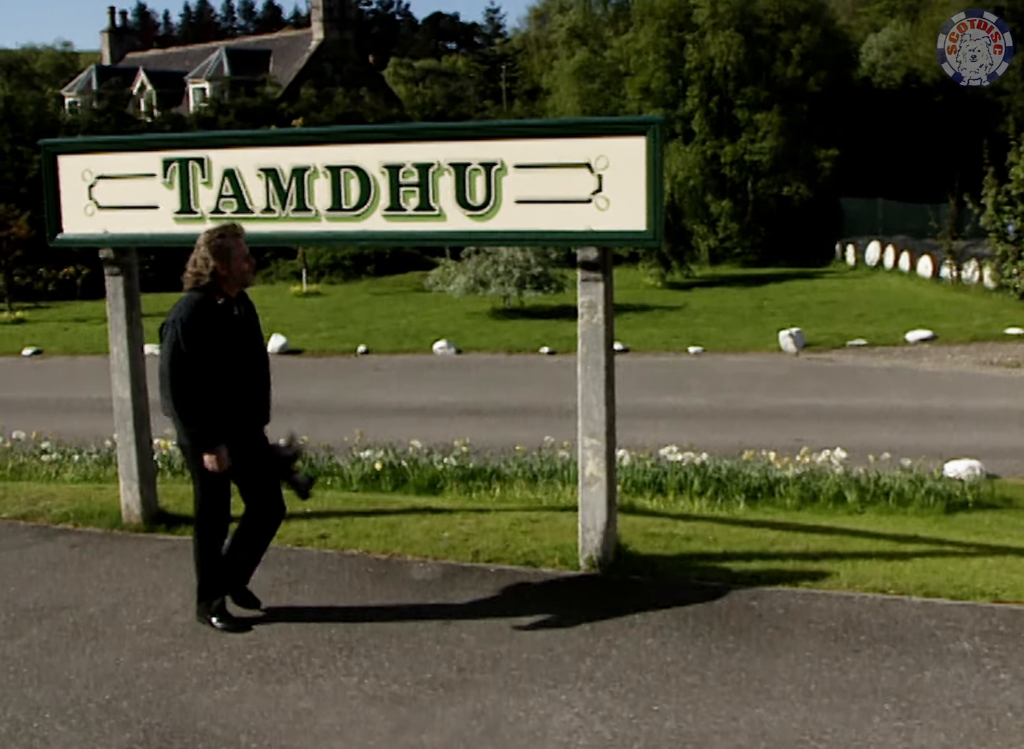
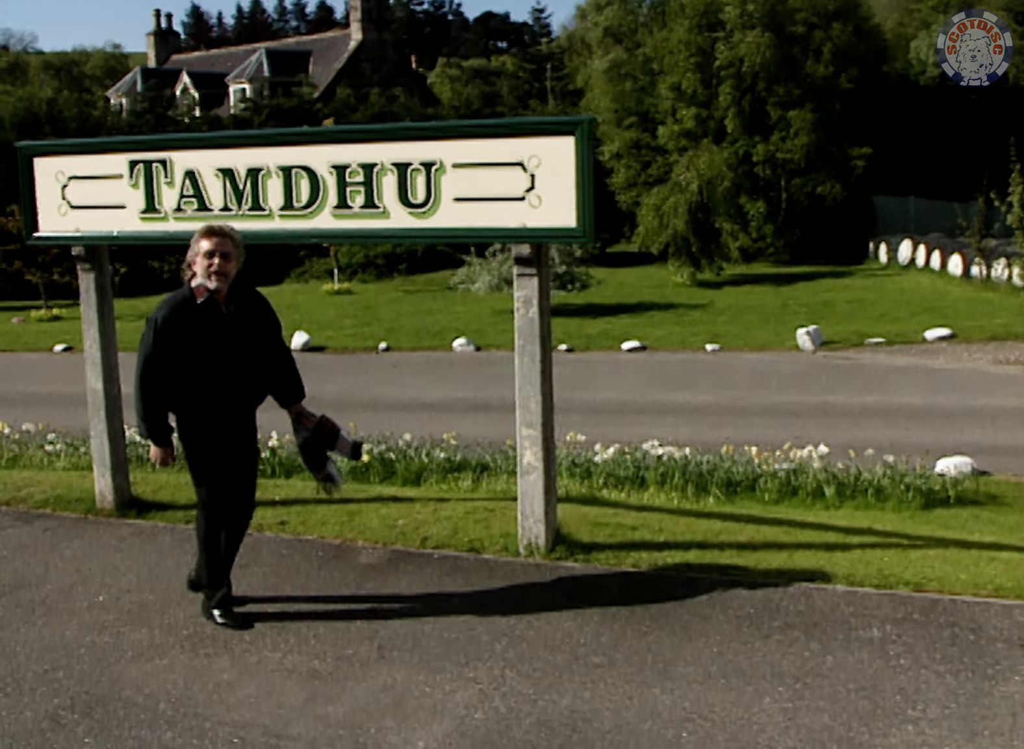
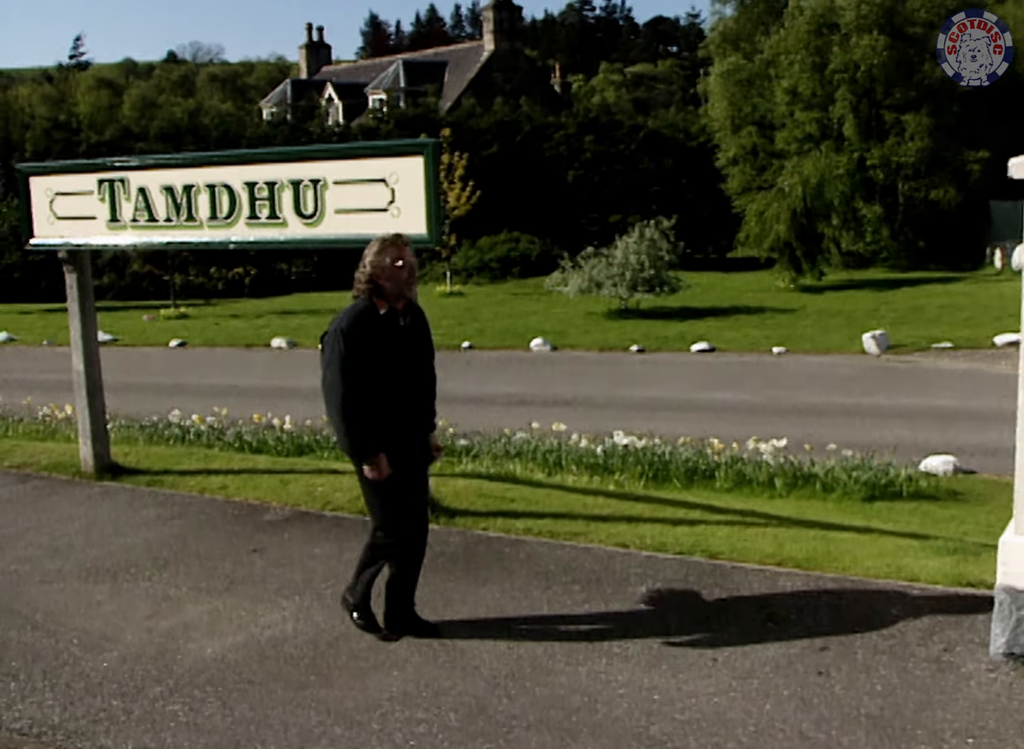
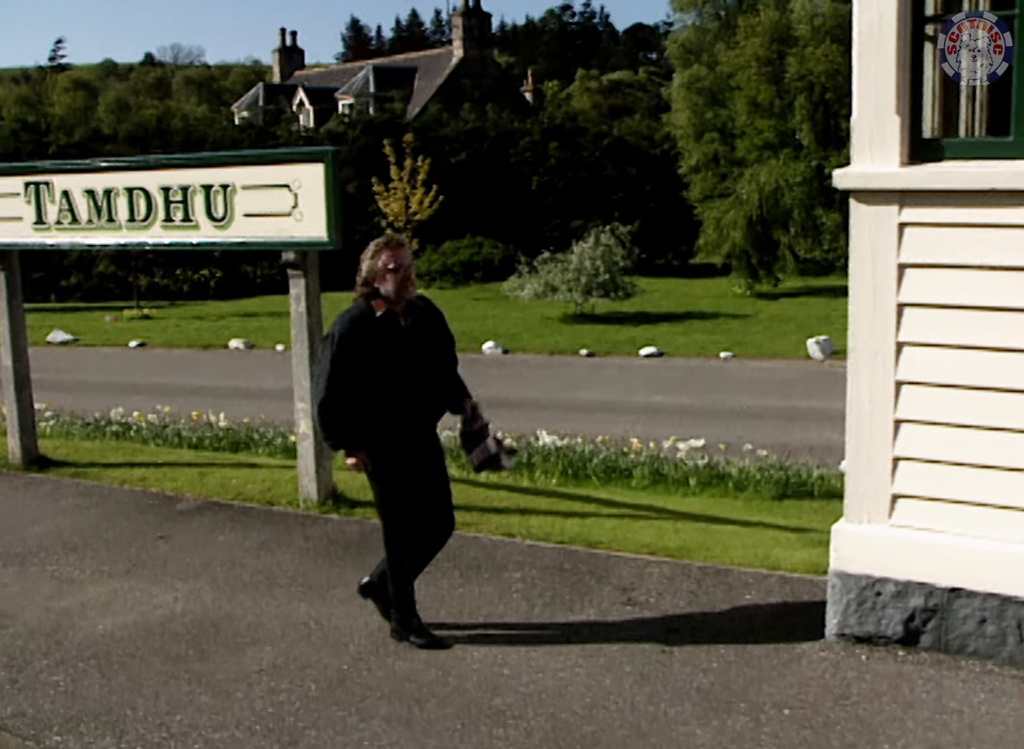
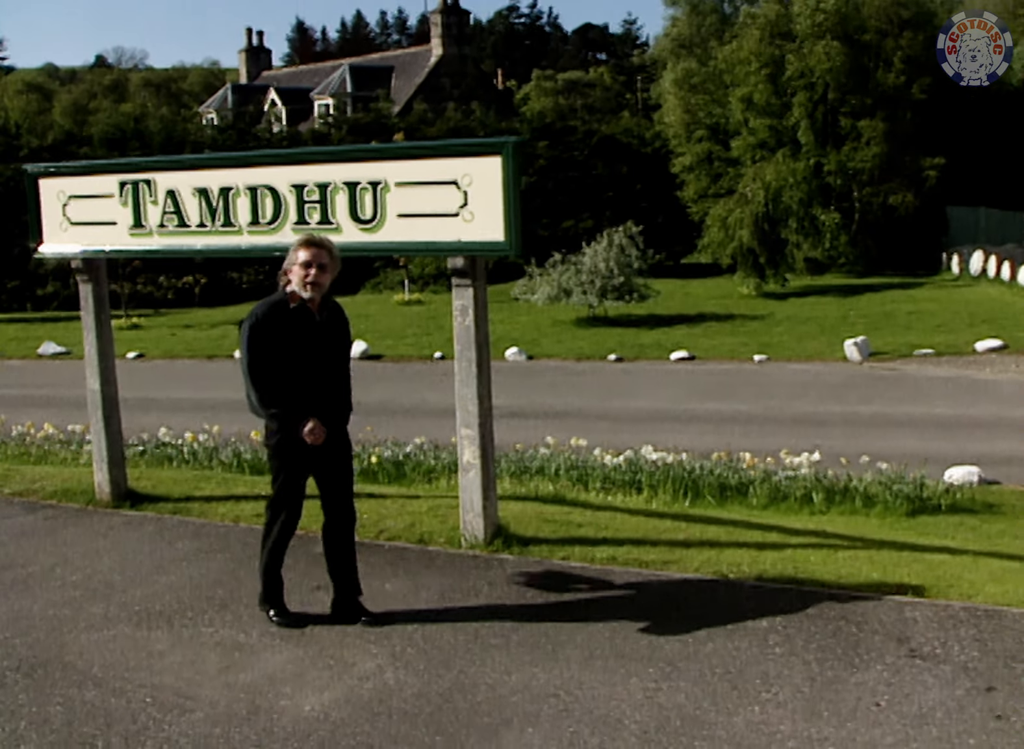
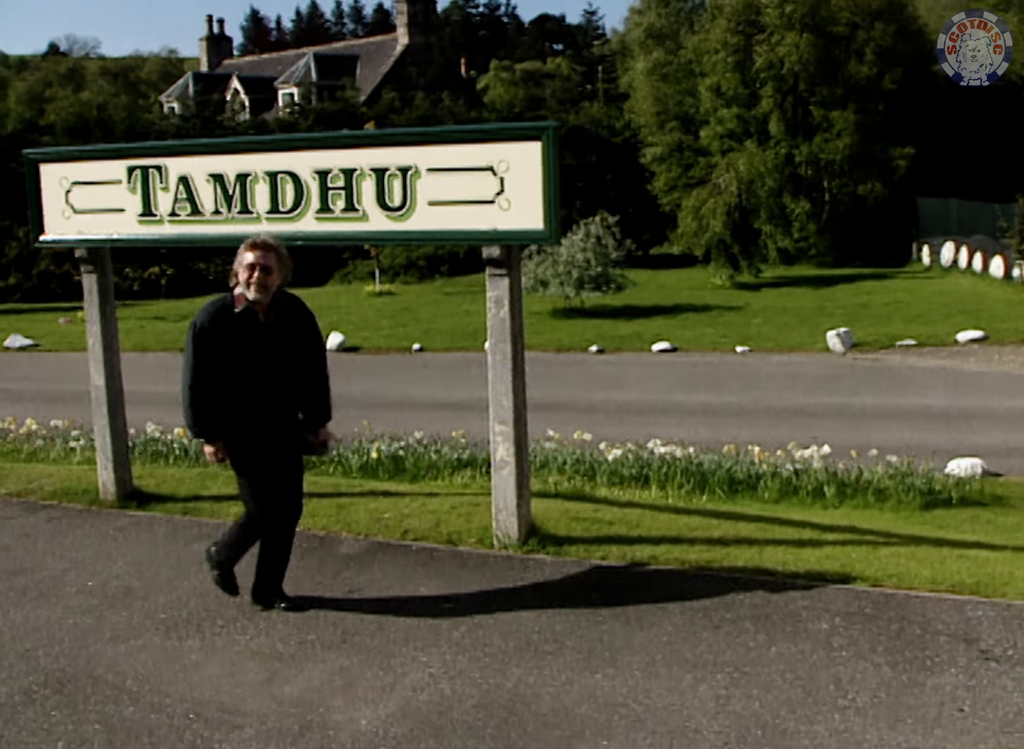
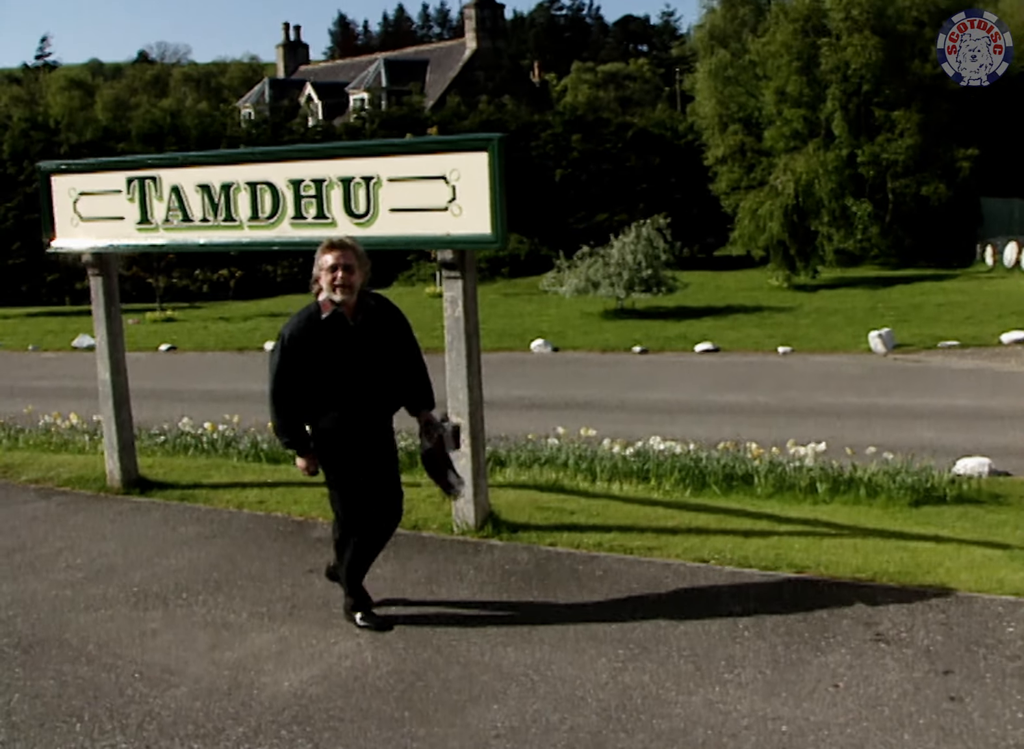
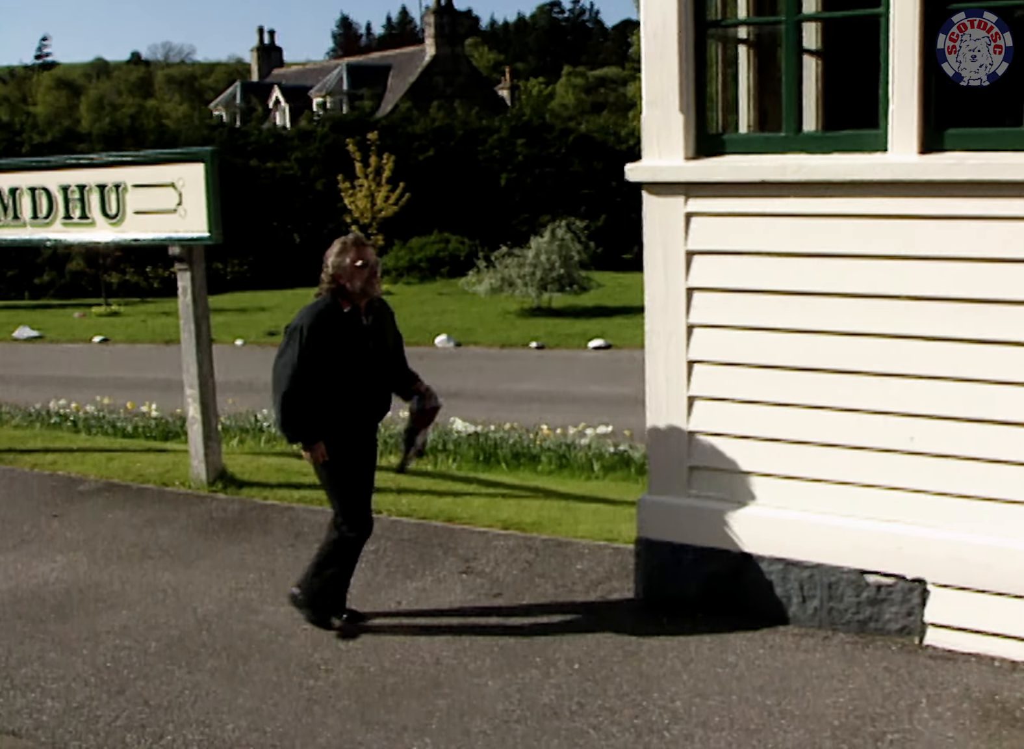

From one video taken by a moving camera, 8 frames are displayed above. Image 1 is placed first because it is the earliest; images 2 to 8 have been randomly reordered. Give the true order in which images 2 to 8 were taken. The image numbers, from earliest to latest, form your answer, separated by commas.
2, 6, 5, 7, 3, 4, 8
